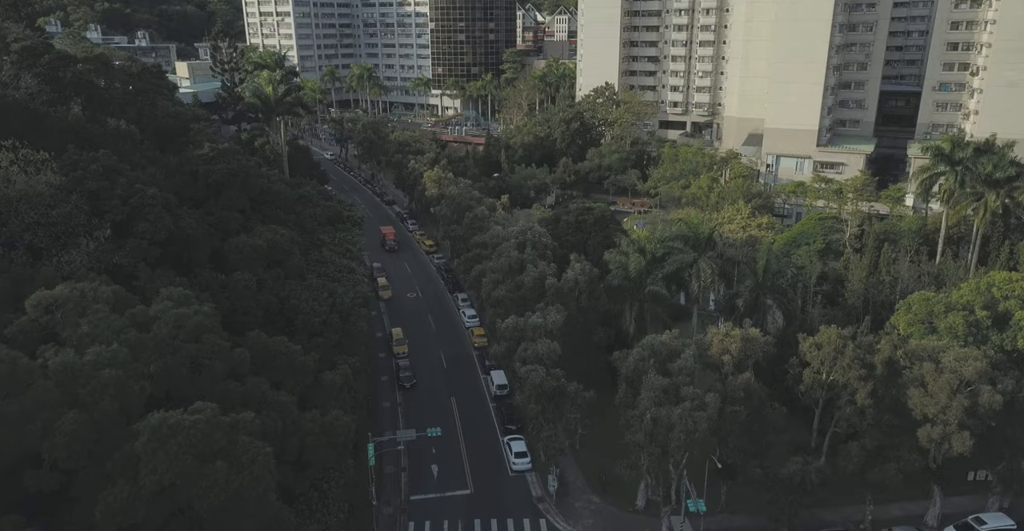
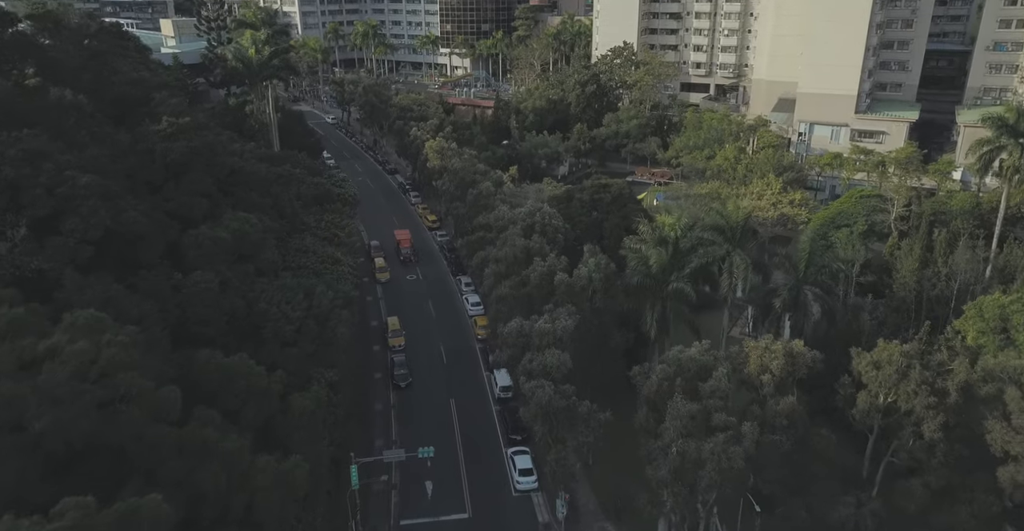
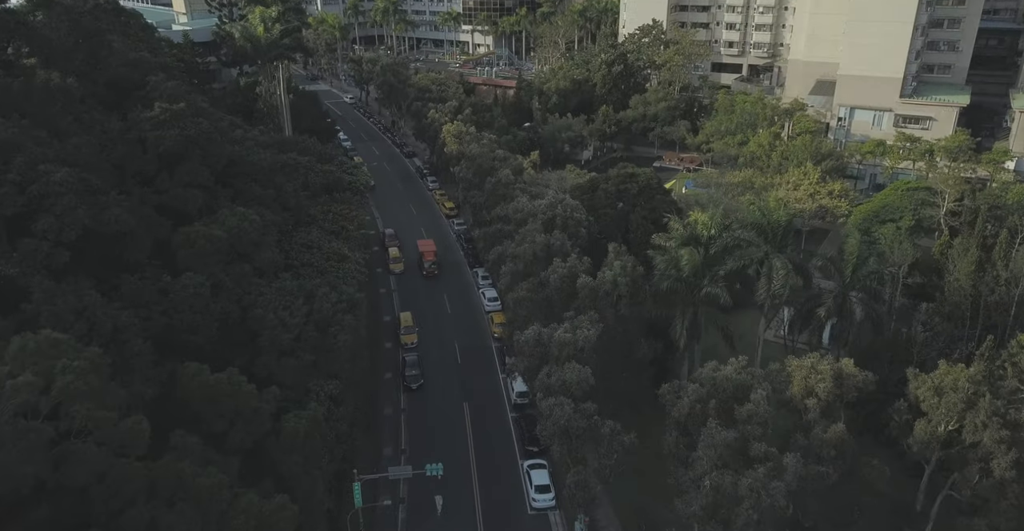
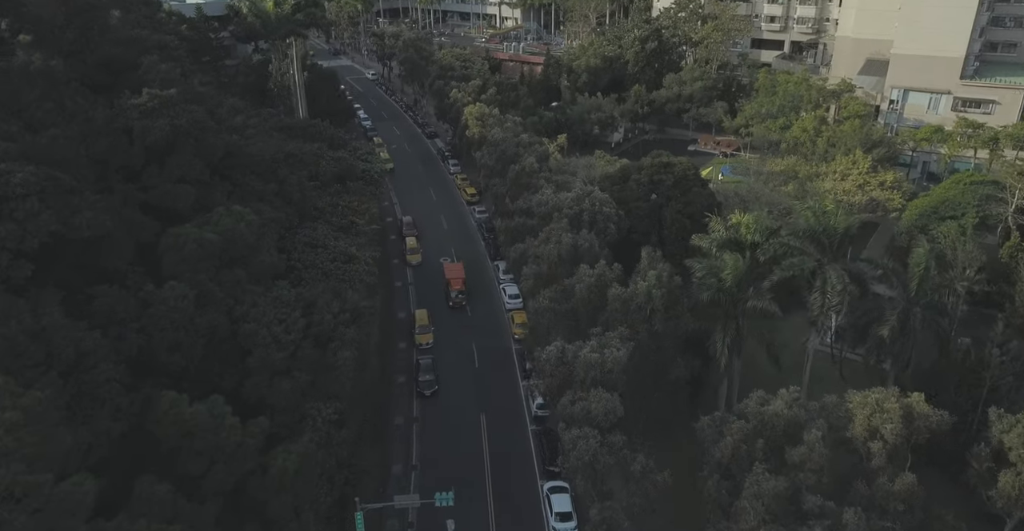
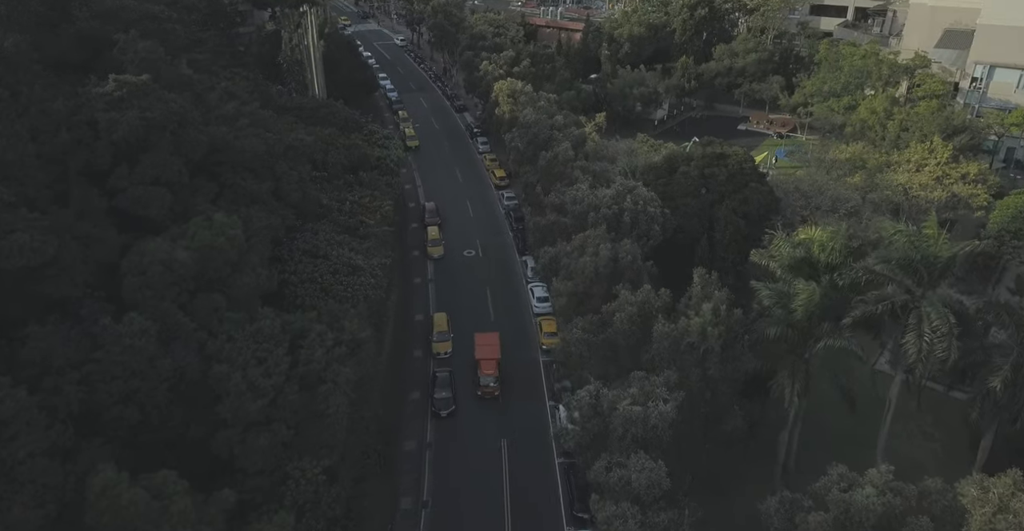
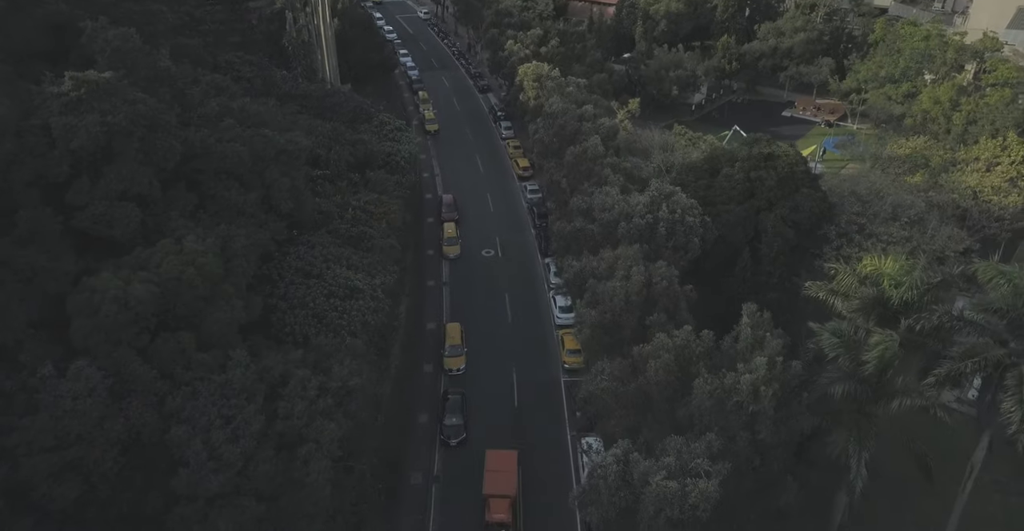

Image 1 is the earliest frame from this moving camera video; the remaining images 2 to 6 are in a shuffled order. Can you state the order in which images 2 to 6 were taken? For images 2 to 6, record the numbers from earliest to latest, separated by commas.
2, 3, 4, 5, 6
